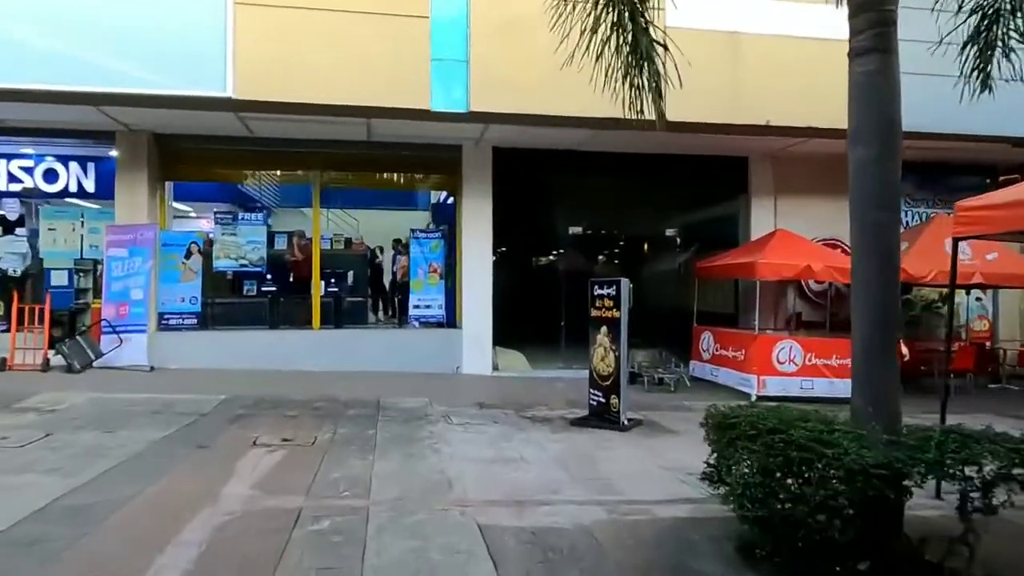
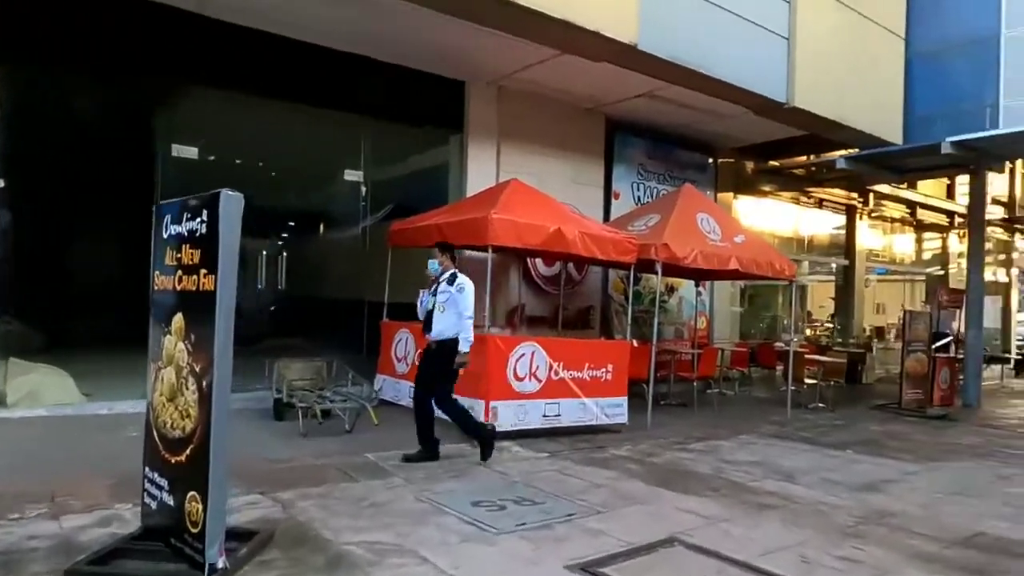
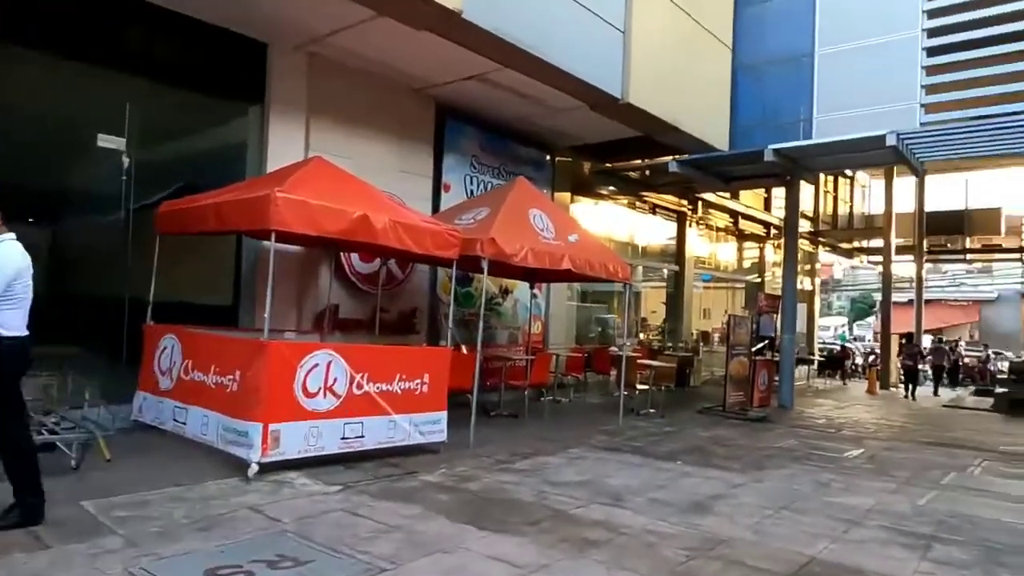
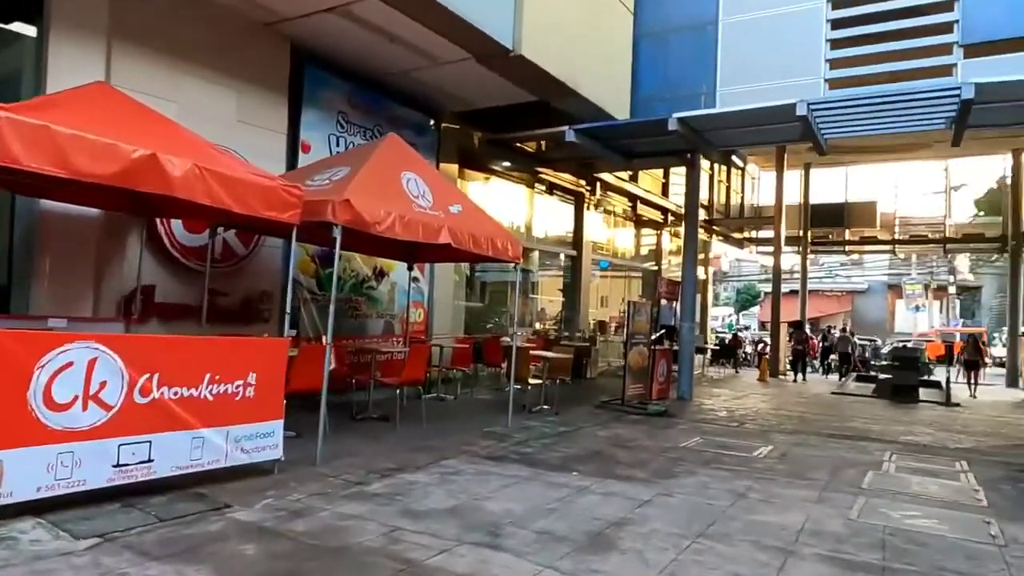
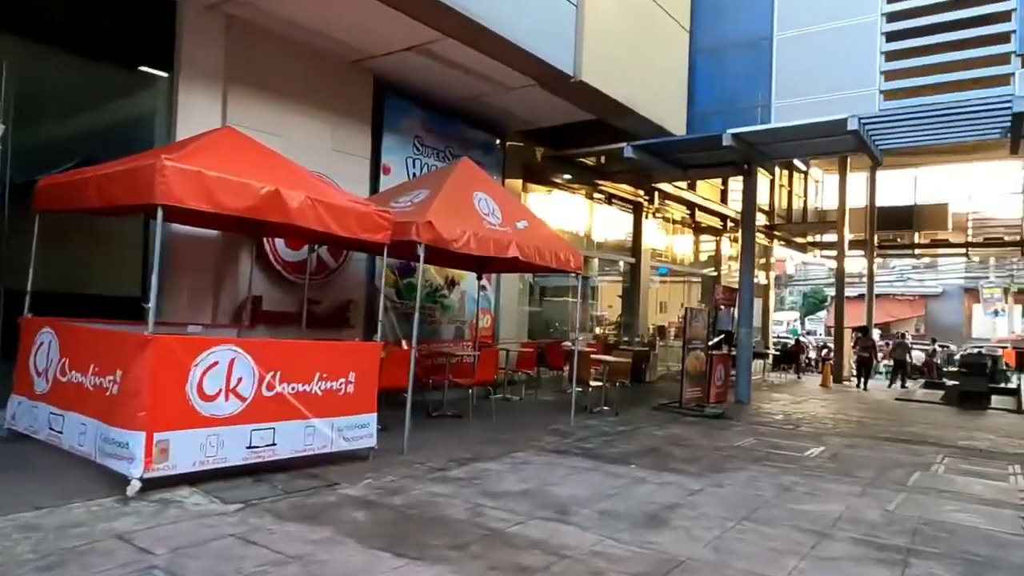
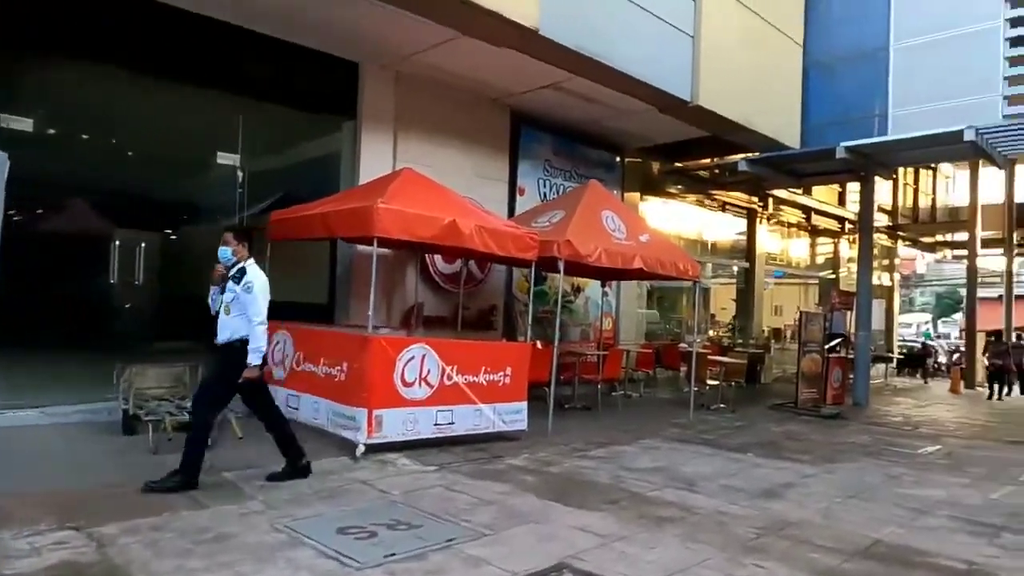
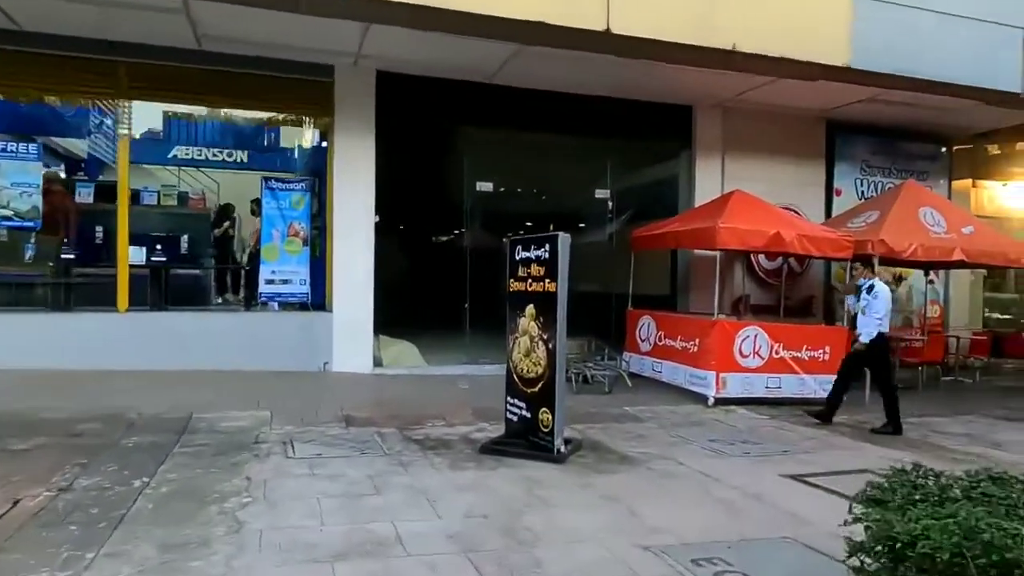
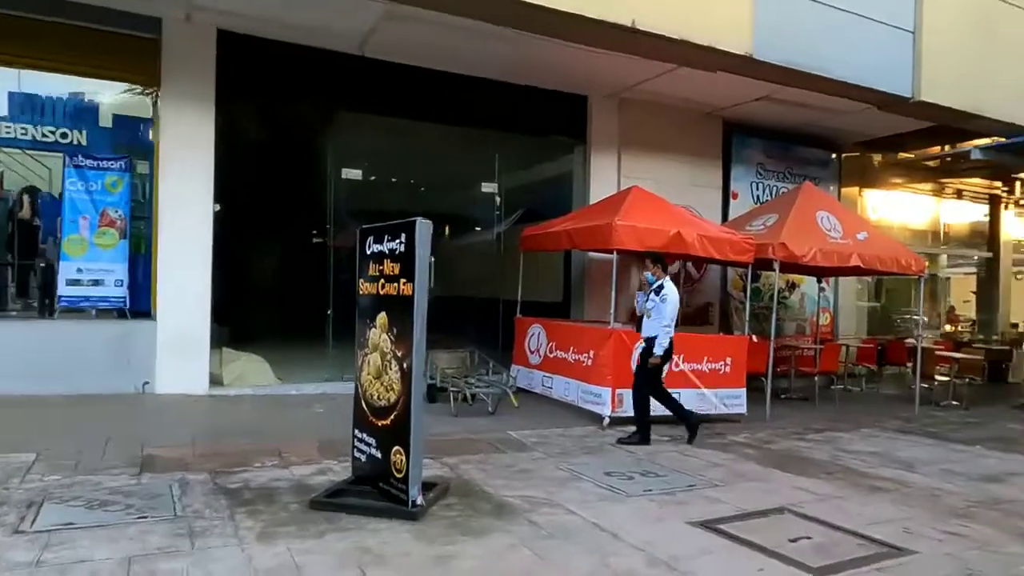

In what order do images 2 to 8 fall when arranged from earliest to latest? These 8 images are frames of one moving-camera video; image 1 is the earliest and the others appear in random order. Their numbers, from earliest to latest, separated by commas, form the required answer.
7, 8, 2, 6, 3, 5, 4
